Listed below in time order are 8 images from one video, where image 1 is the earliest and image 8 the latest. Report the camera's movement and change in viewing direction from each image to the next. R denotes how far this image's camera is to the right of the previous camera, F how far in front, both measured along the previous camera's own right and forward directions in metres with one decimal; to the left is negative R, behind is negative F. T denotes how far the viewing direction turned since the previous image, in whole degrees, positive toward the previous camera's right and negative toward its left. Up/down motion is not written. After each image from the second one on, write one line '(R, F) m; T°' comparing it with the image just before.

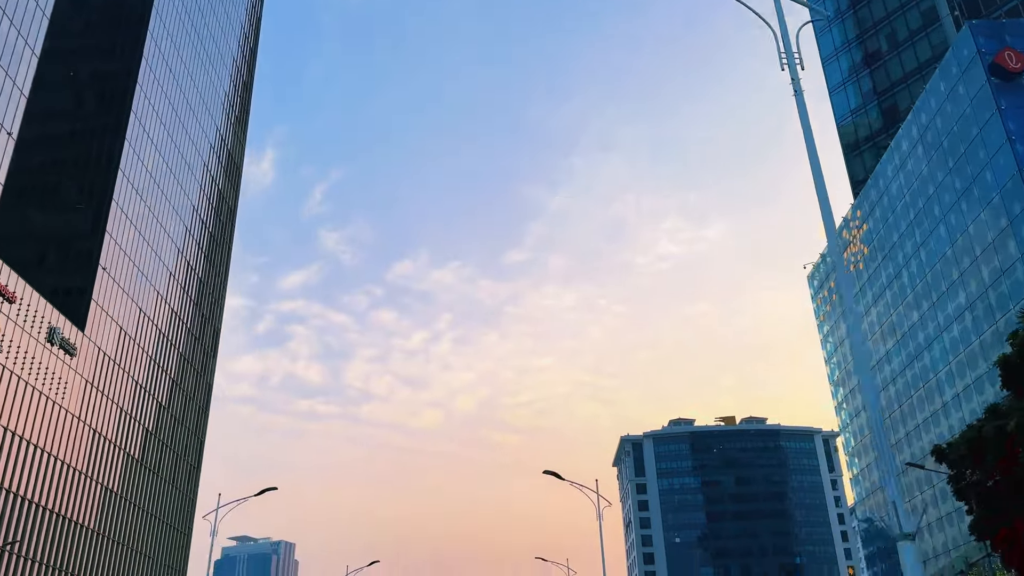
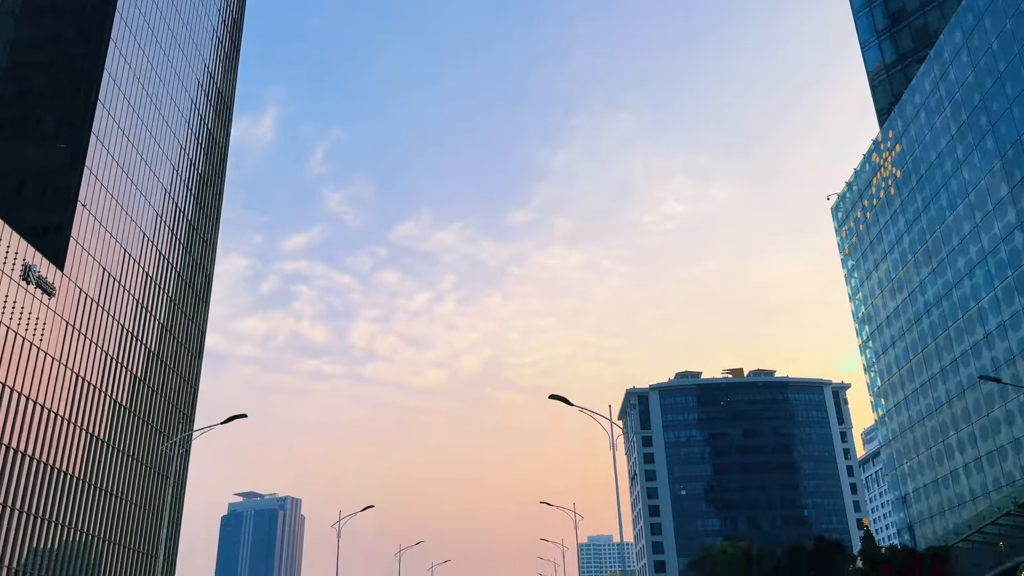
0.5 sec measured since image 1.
(0.0, +3.8) m; 0°
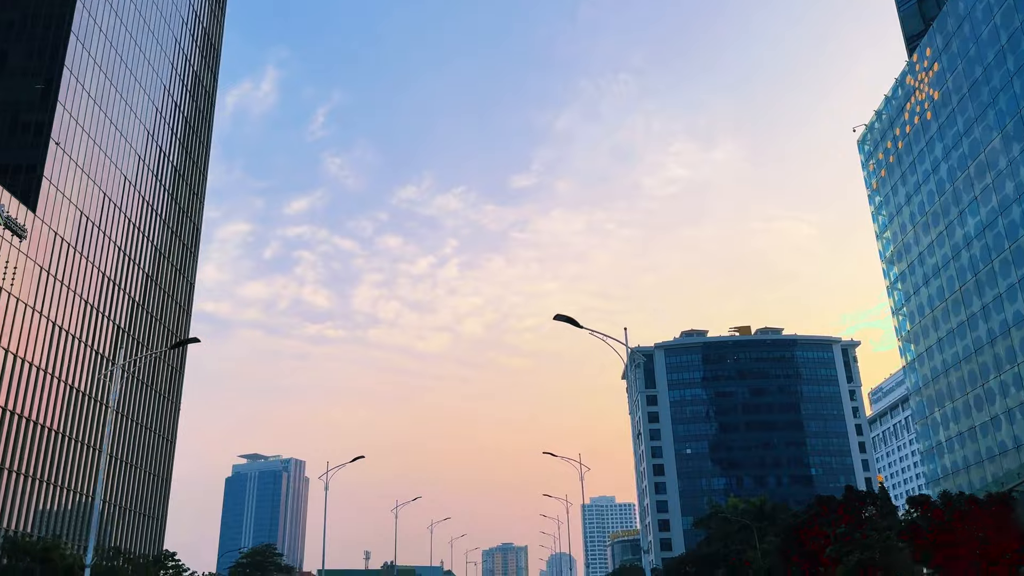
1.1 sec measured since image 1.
(+0.1, +3.9) m; 0°
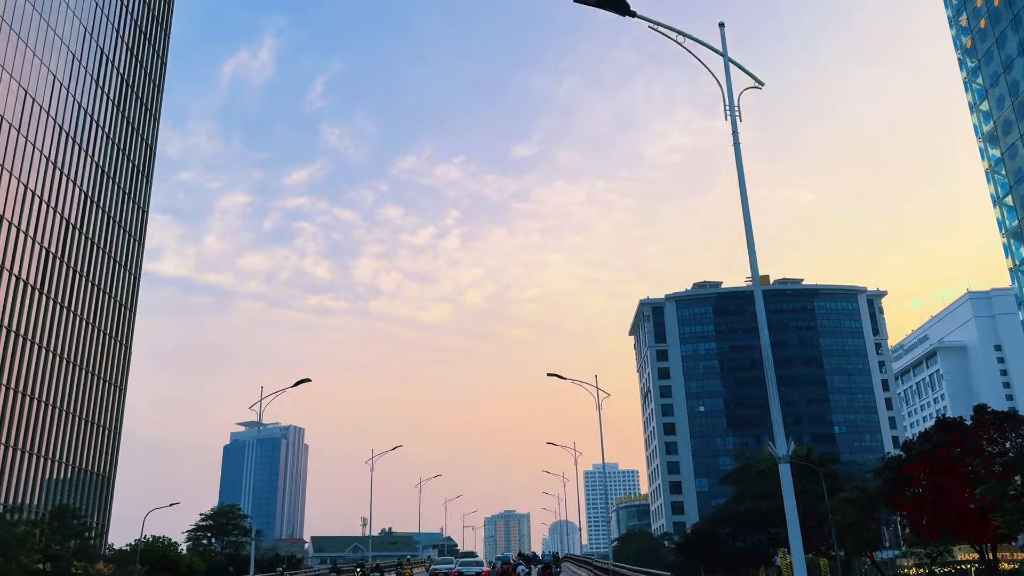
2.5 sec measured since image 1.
(+0.2, +10.9) m; 0°
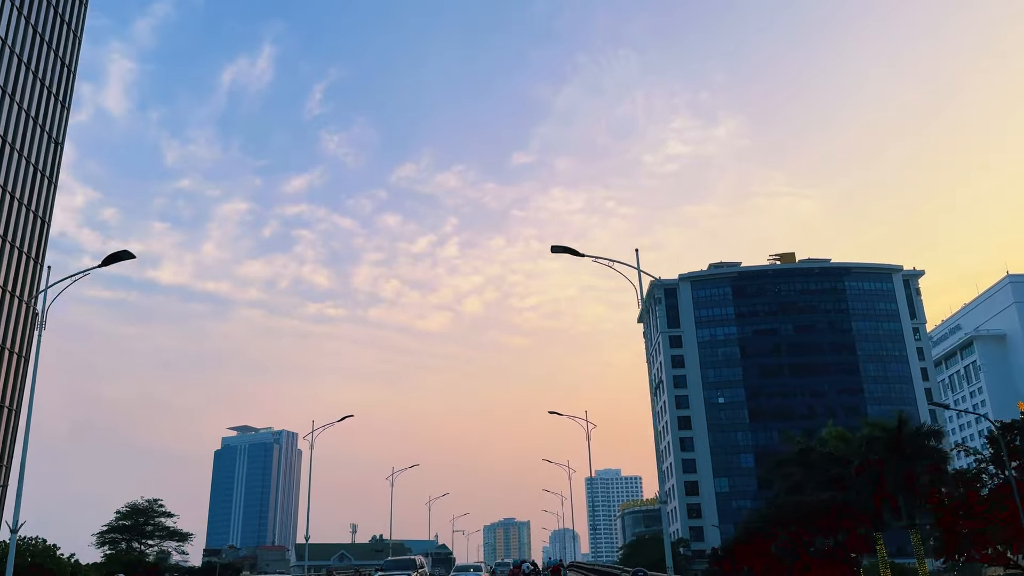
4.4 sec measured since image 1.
(+0.3, +14.0) m; 0°
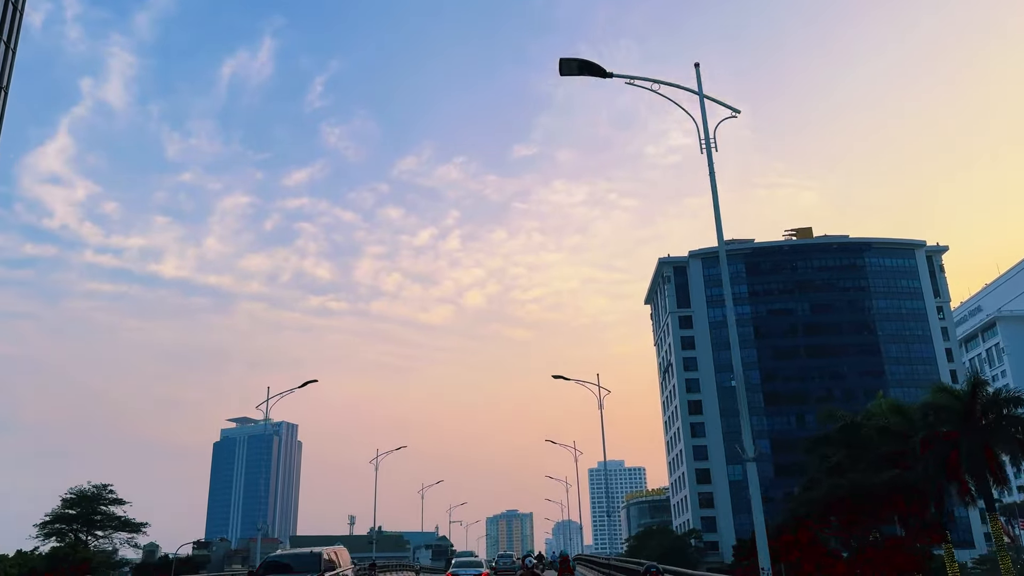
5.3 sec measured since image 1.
(+0.2, +6.8) m; 0°
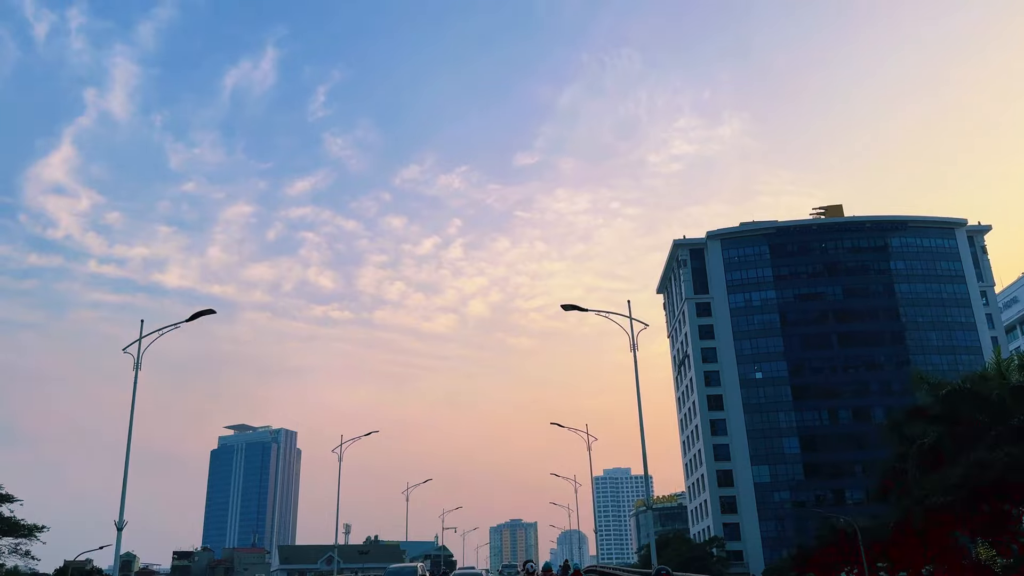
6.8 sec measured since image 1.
(+0.1, +10.5) m; 0°
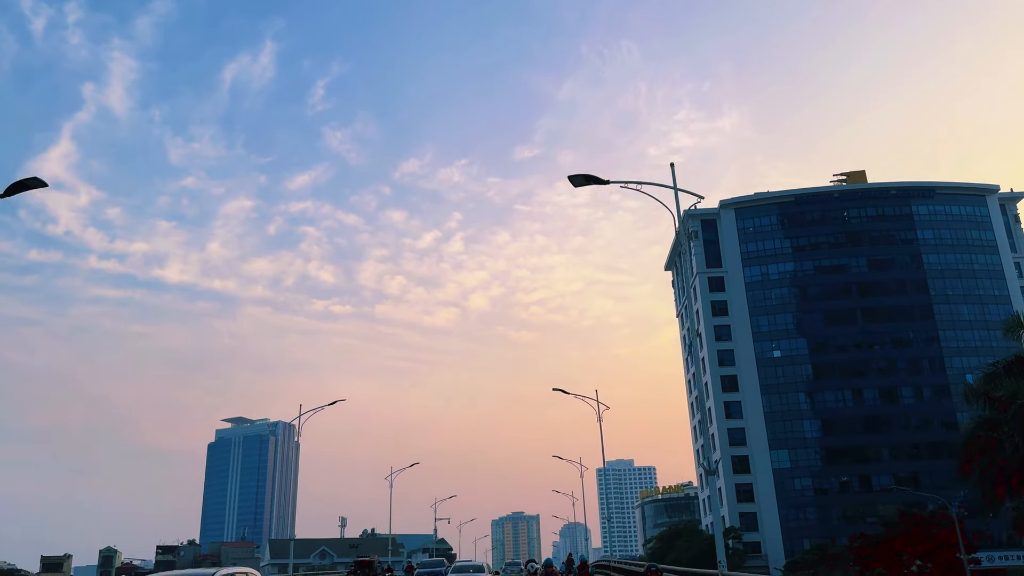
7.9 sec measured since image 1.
(+0.2, +7.6) m; 0°
